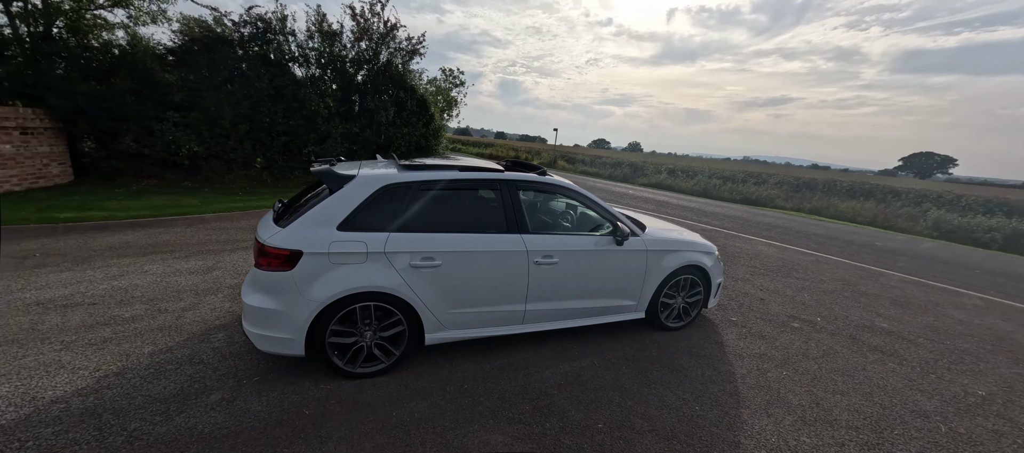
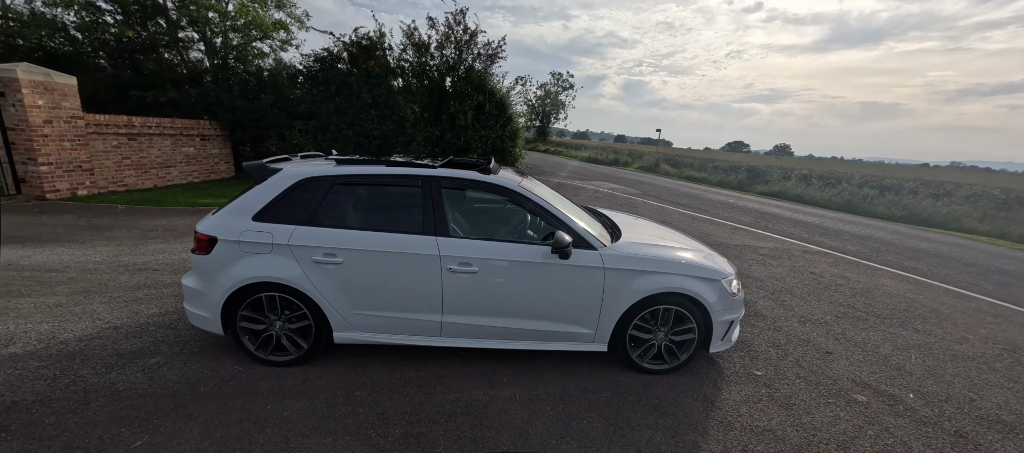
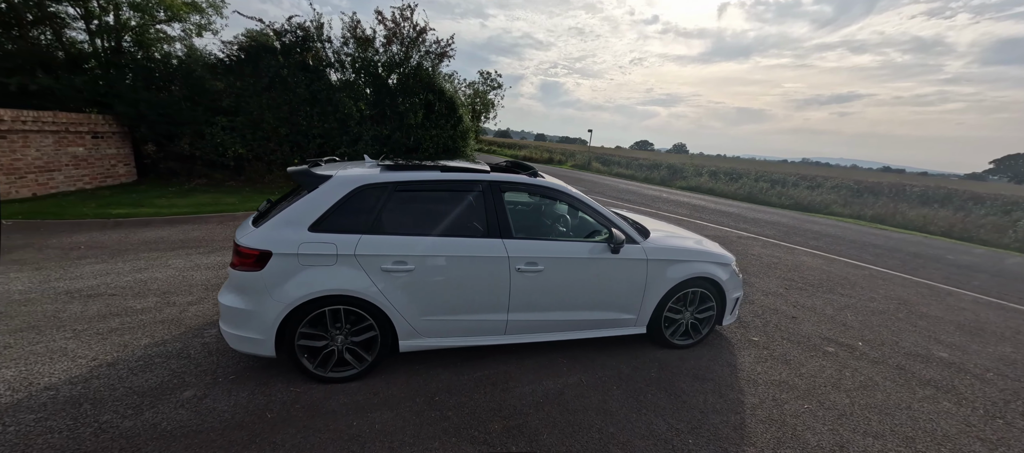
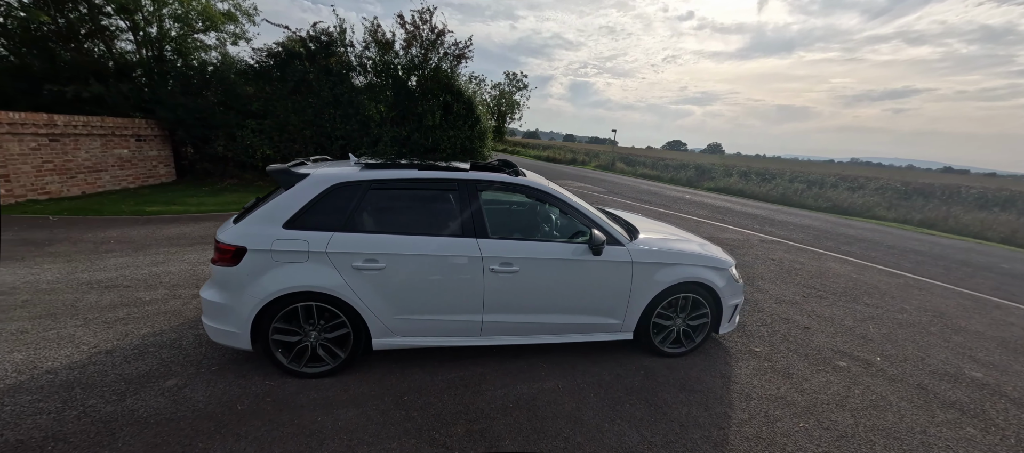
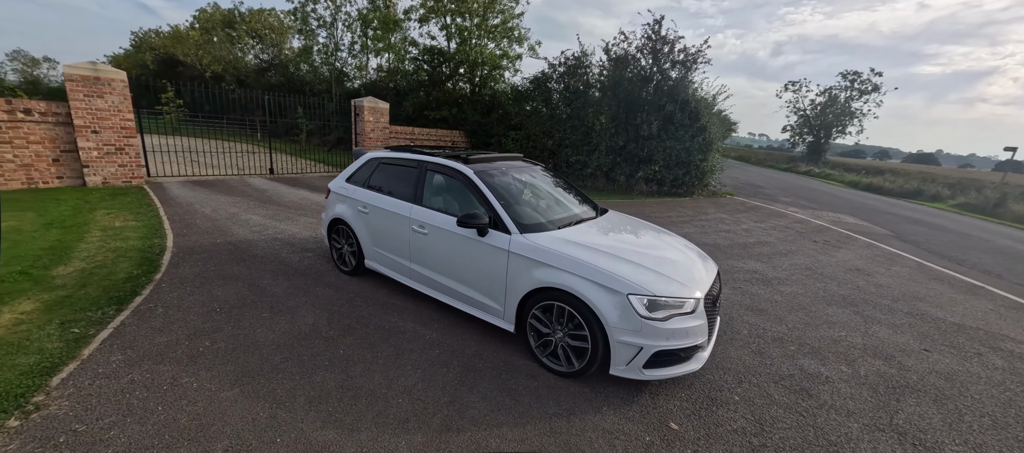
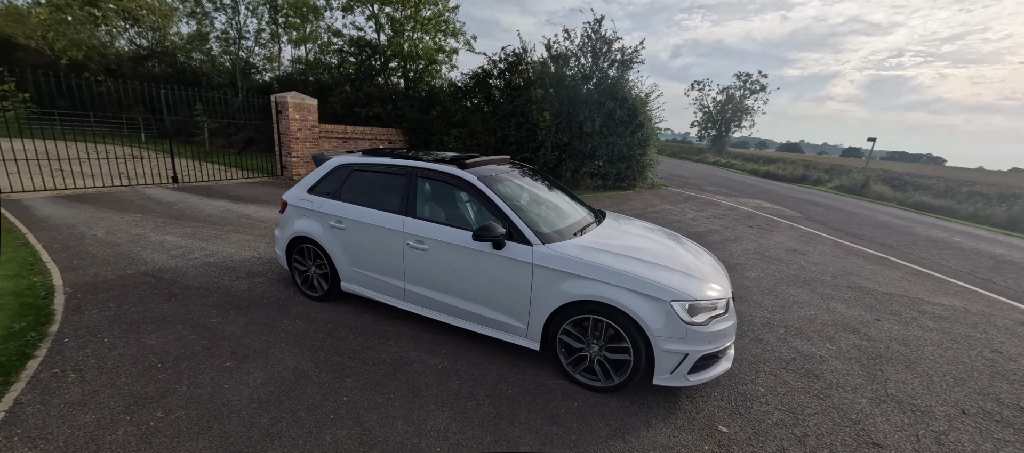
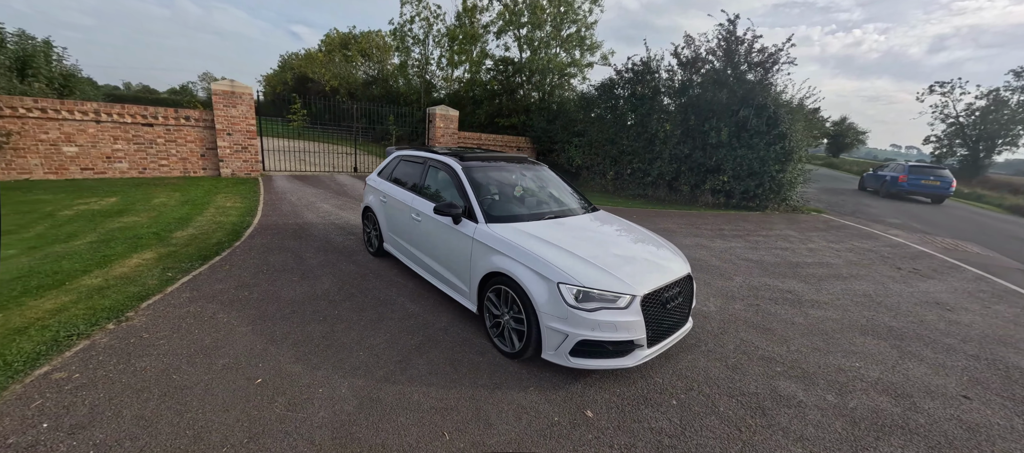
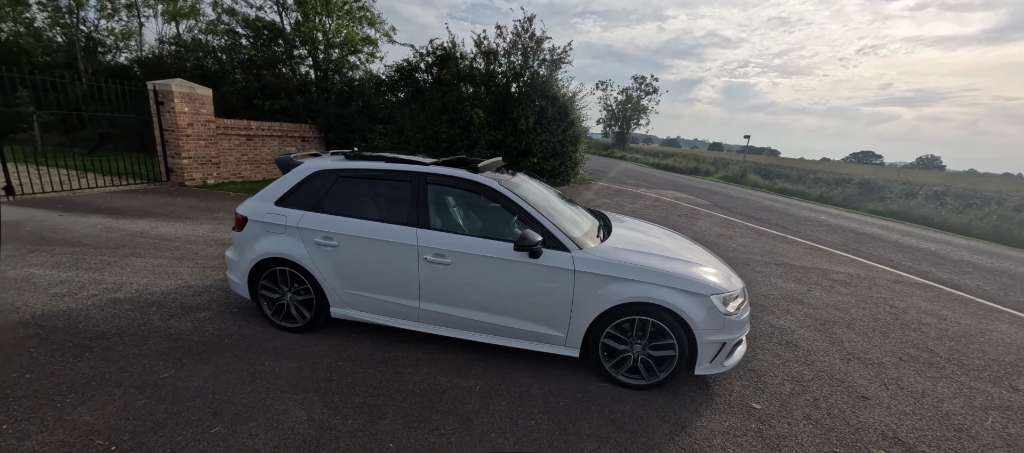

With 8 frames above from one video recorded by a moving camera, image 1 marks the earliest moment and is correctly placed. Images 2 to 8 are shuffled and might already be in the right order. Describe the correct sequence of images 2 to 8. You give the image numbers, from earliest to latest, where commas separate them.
3, 4, 2, 8, 6, 5, 7
